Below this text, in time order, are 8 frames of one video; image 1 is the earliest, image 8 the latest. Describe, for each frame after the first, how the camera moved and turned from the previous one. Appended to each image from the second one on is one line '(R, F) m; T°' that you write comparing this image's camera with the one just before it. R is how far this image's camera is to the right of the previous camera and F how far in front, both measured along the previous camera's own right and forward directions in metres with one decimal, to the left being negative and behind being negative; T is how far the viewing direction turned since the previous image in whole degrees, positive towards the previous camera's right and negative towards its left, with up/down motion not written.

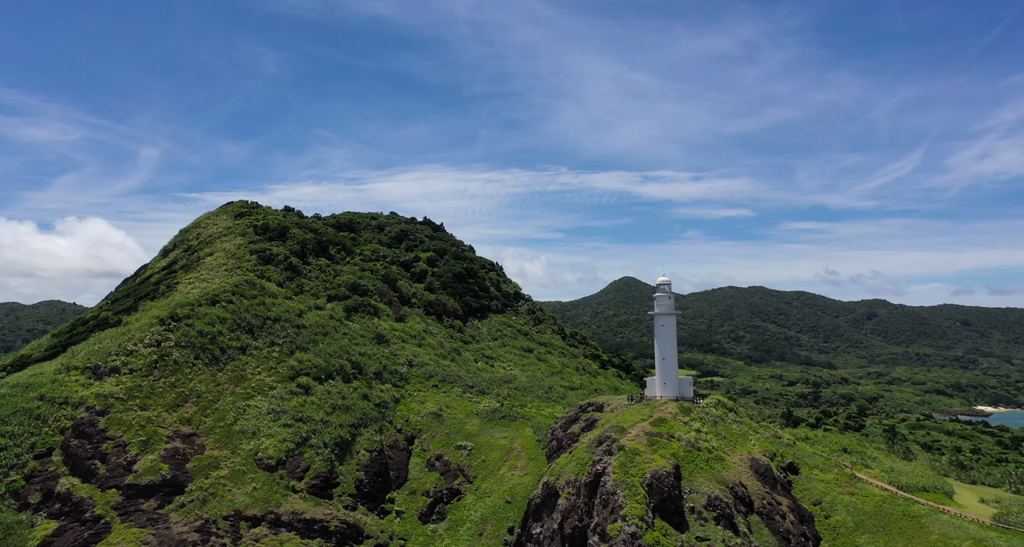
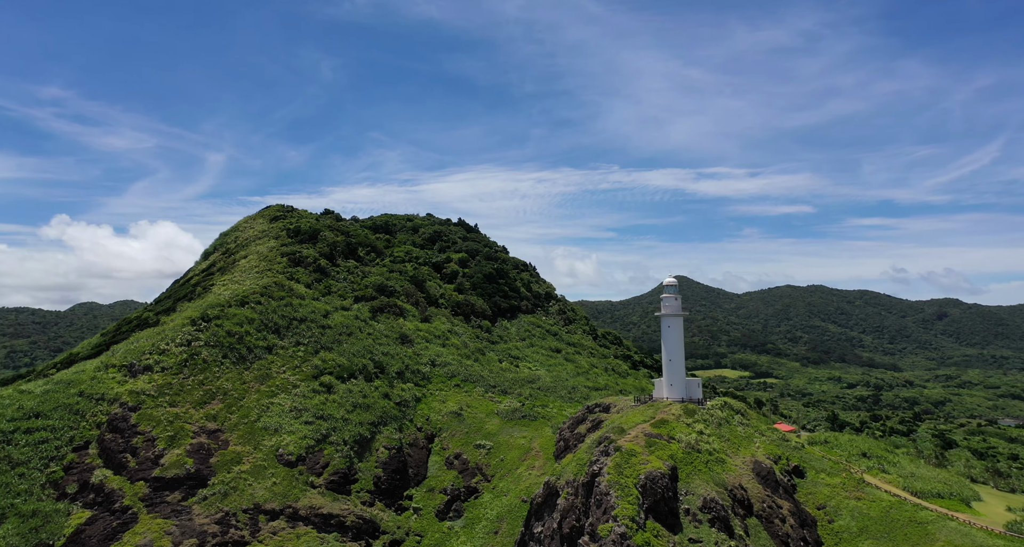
(+2.2, -0.4) m; -4°
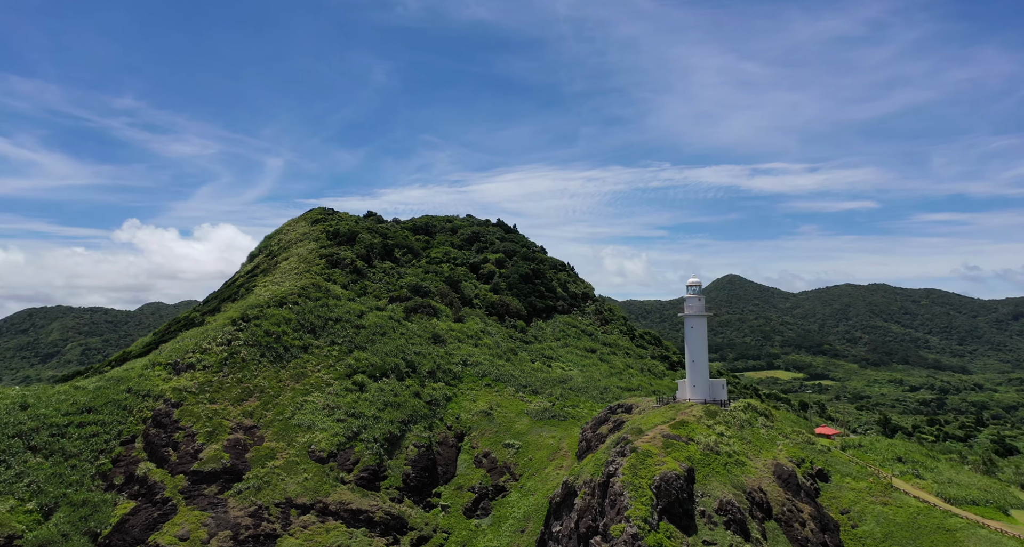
(+1.4, -0.3) m; -4°
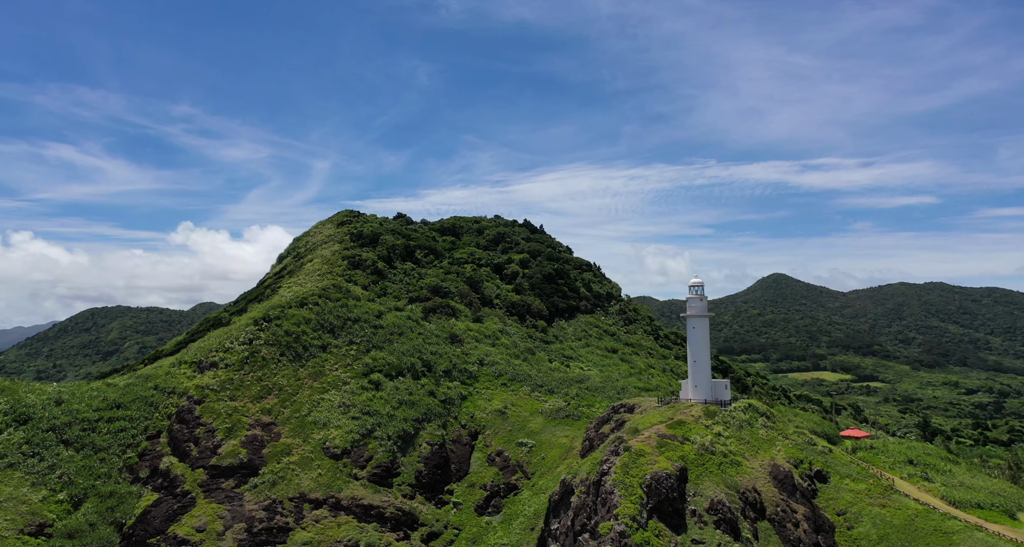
(+2.0, -0.5) m; -3°
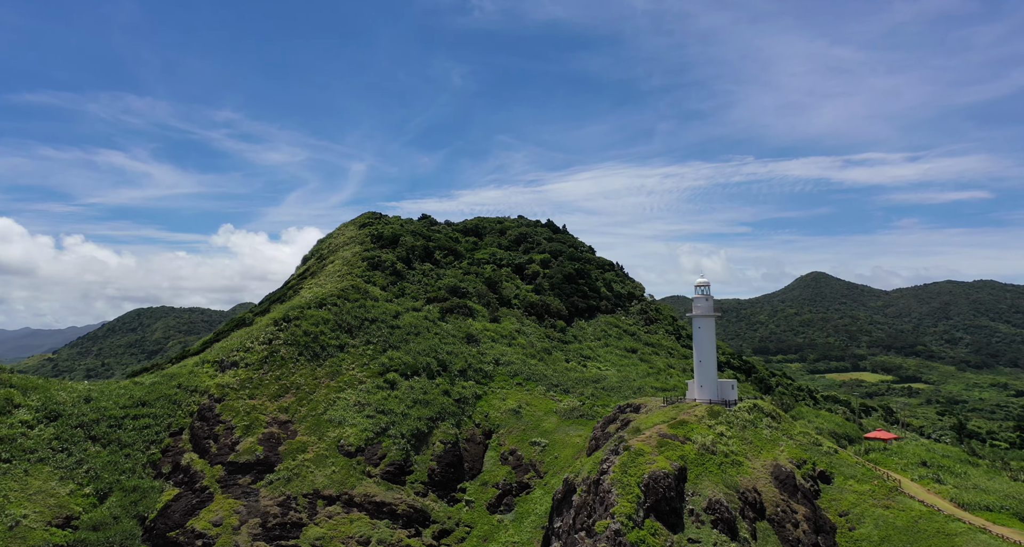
(+1.4, -0.4) m; -3°
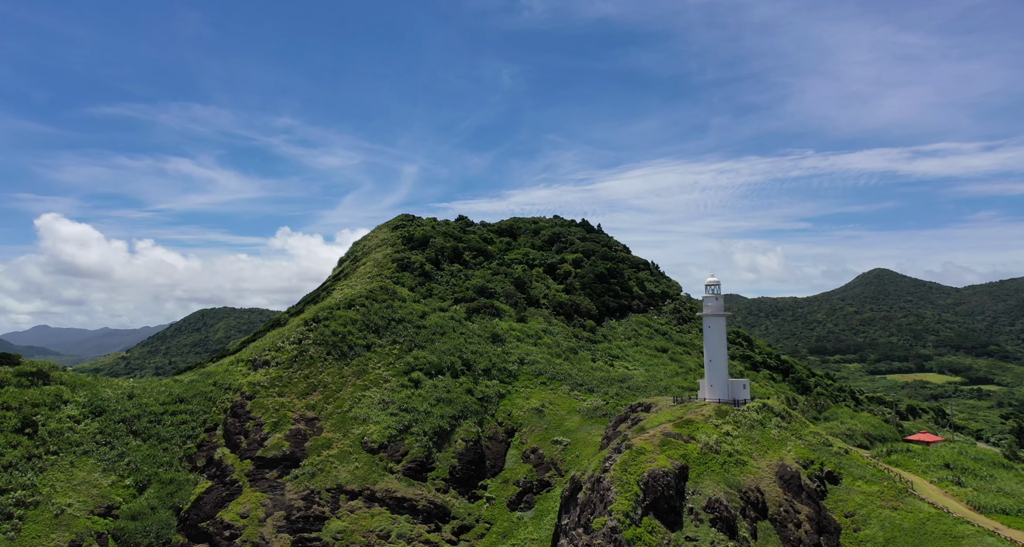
(+2.1, -0.6) m; -4°
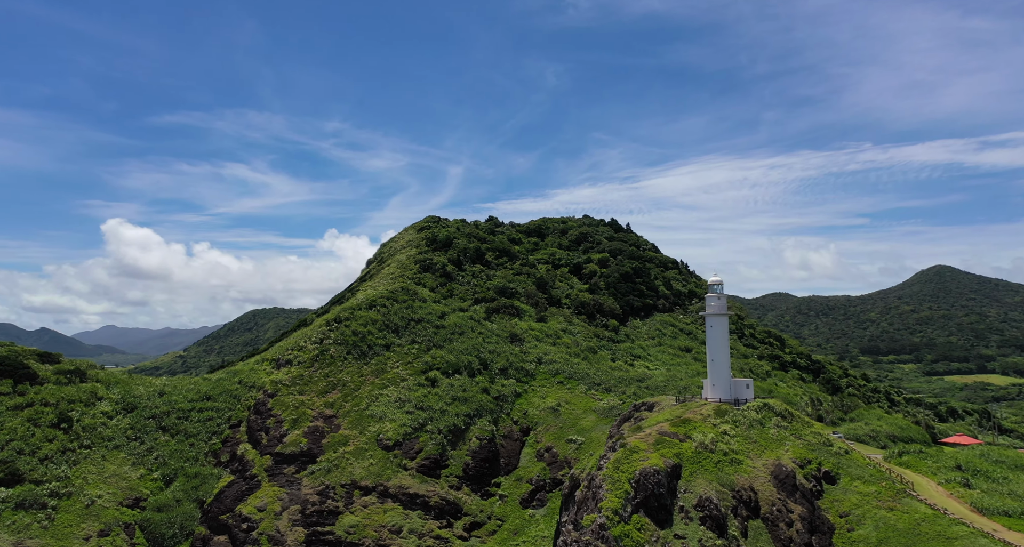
(+2.2, -0.6) m; -3°
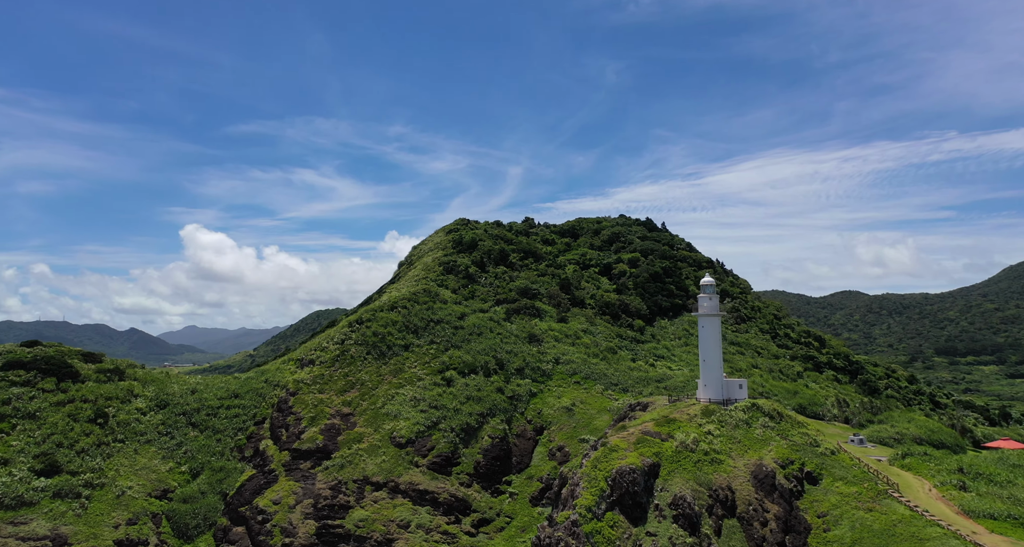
(+3.4, -0.8) m; -4°
